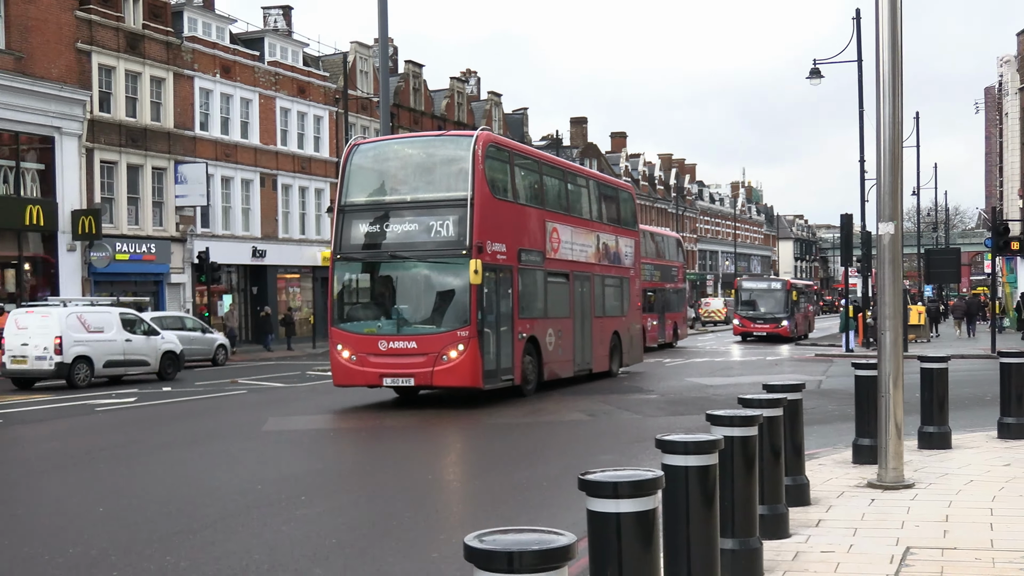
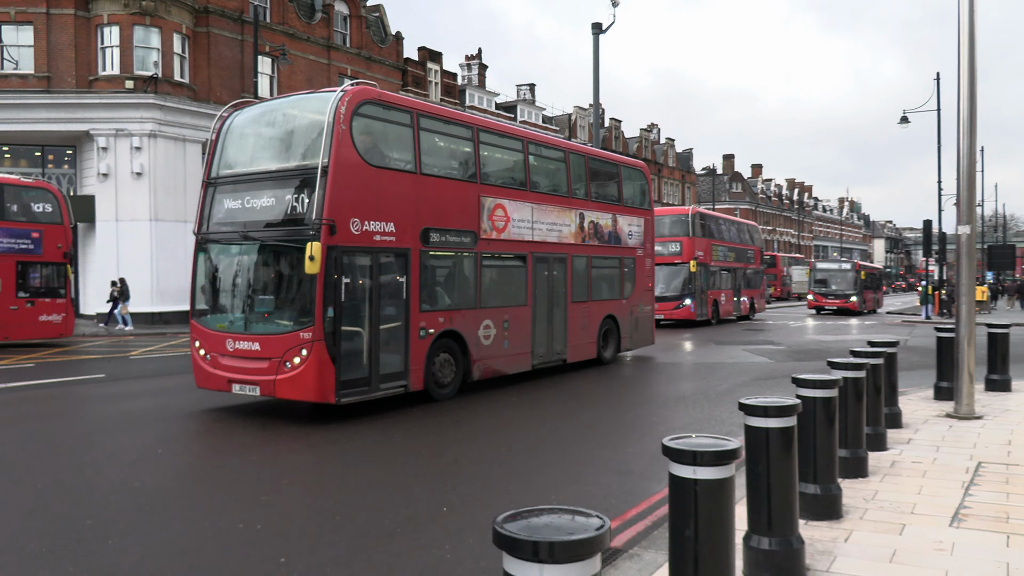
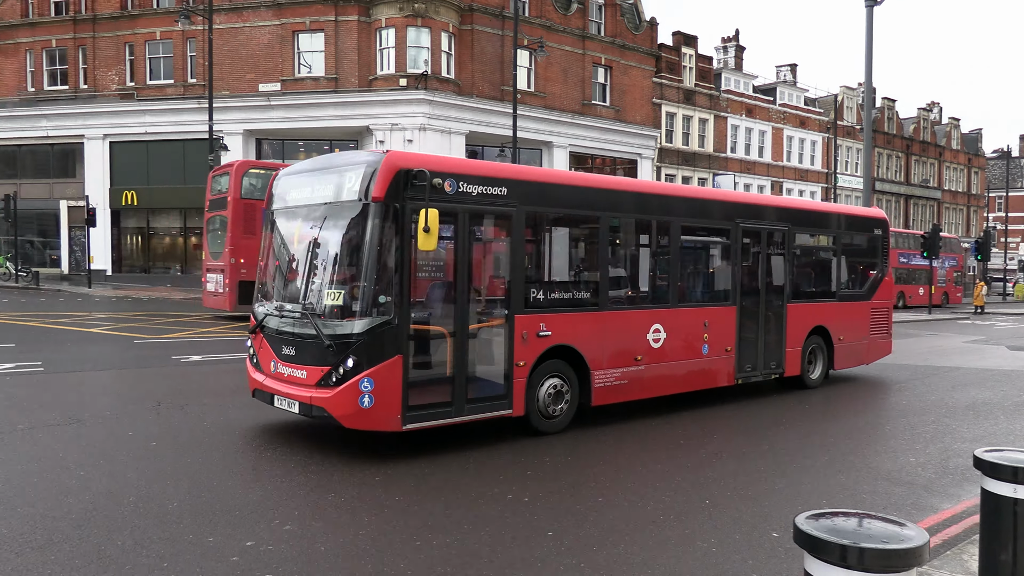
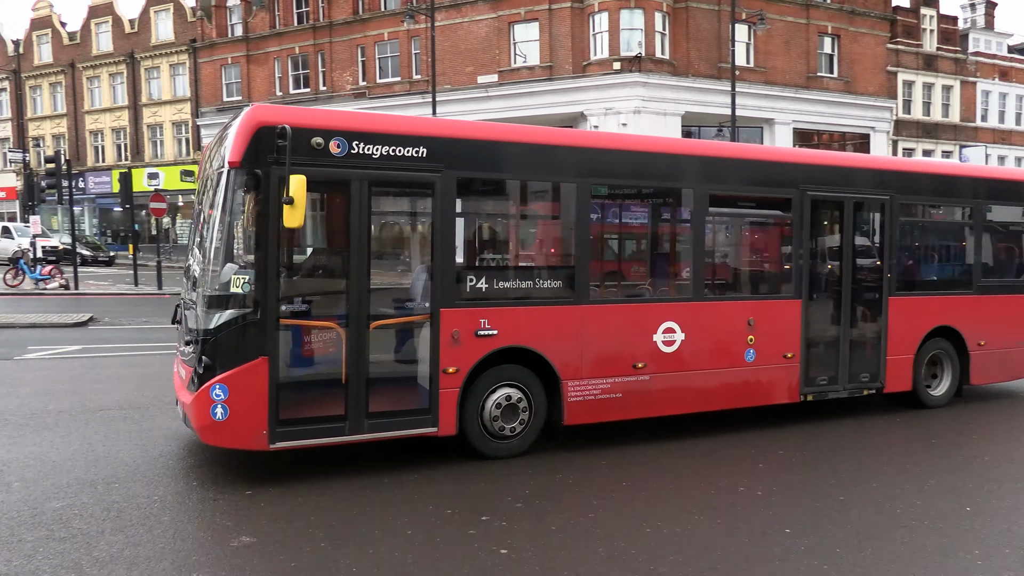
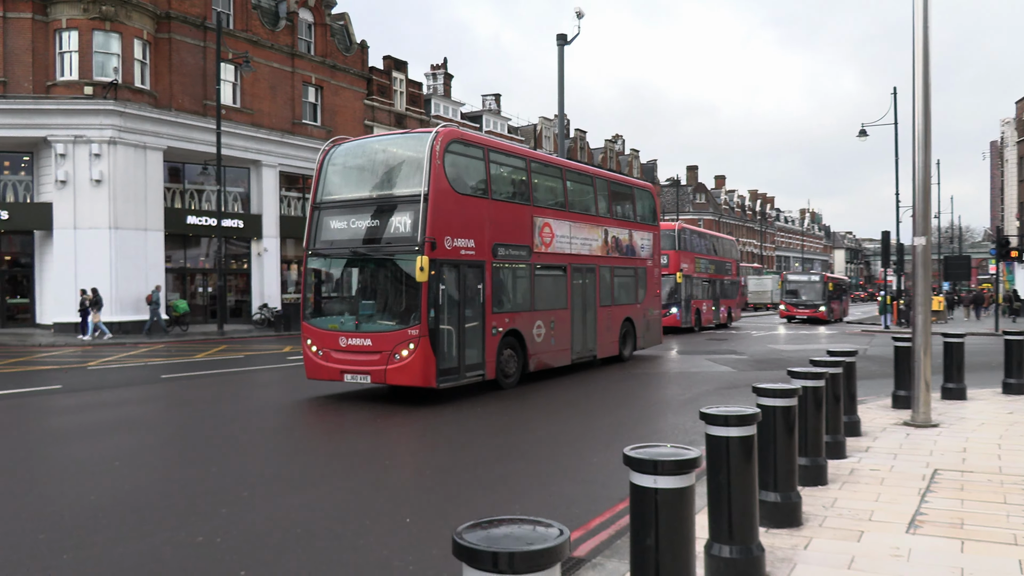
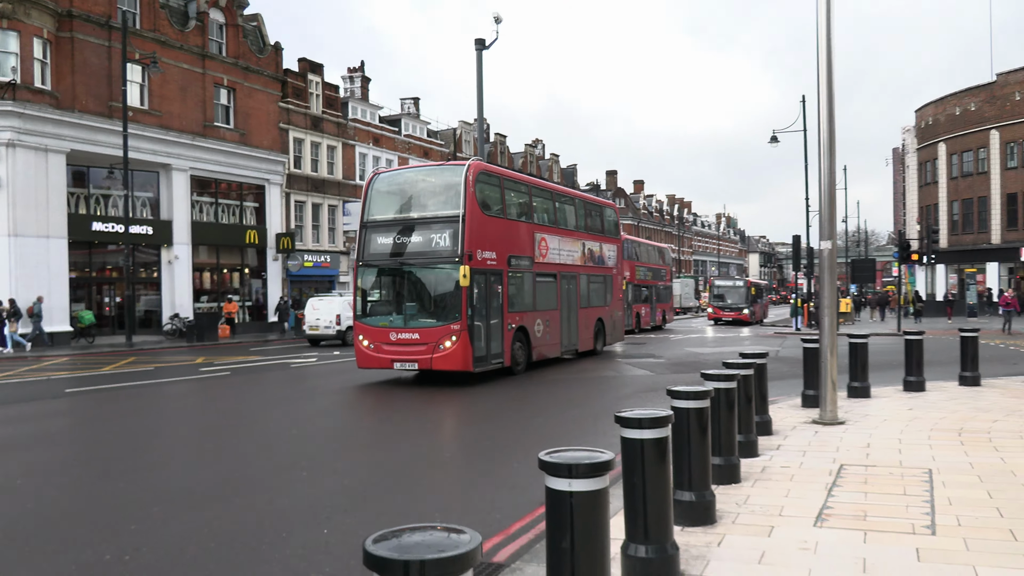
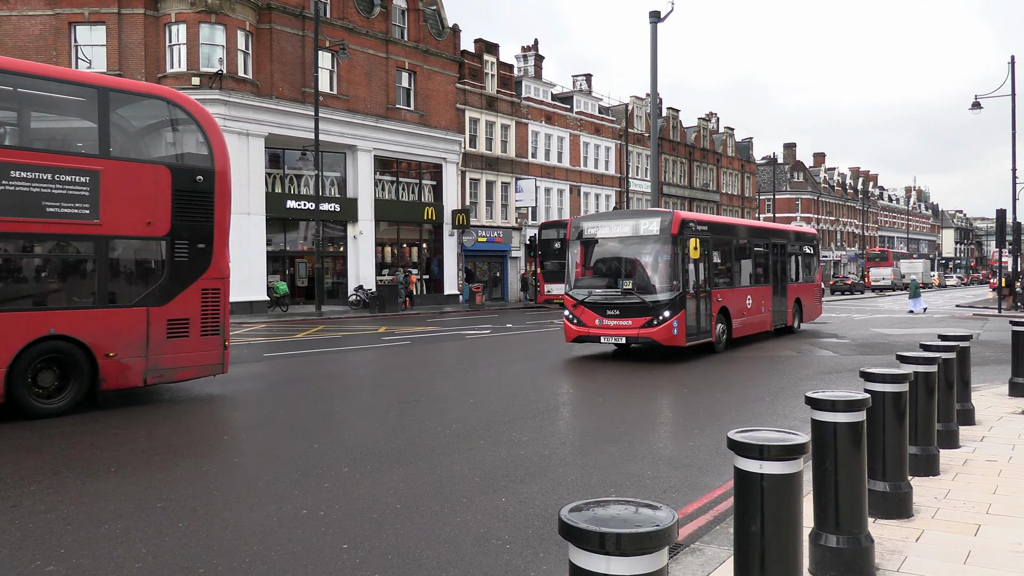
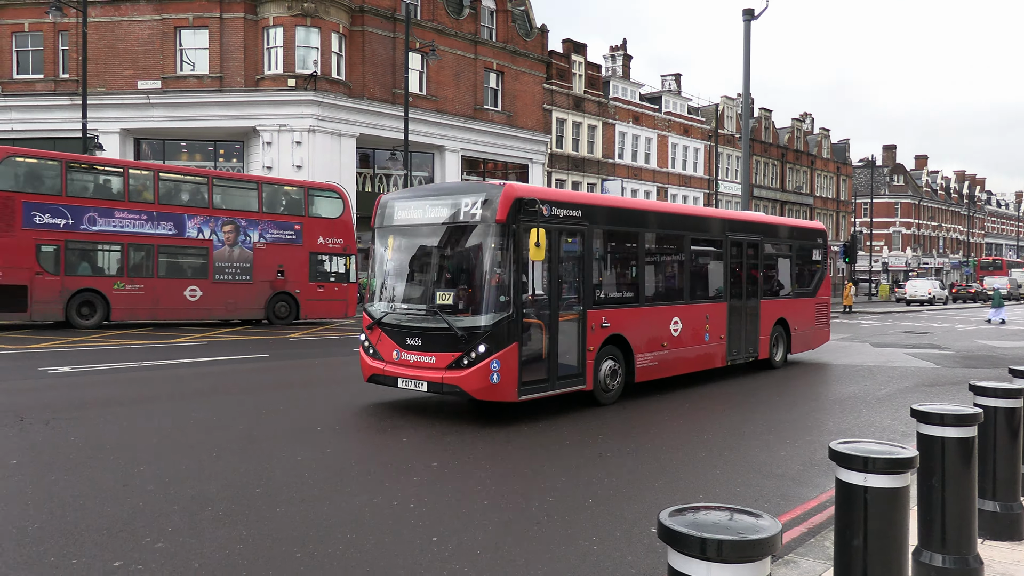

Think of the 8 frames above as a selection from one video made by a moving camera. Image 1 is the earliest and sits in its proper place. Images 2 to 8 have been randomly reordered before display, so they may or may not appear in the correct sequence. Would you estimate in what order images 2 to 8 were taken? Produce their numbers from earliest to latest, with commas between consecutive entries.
6, 5, 2, 7, 8, 3, 4
